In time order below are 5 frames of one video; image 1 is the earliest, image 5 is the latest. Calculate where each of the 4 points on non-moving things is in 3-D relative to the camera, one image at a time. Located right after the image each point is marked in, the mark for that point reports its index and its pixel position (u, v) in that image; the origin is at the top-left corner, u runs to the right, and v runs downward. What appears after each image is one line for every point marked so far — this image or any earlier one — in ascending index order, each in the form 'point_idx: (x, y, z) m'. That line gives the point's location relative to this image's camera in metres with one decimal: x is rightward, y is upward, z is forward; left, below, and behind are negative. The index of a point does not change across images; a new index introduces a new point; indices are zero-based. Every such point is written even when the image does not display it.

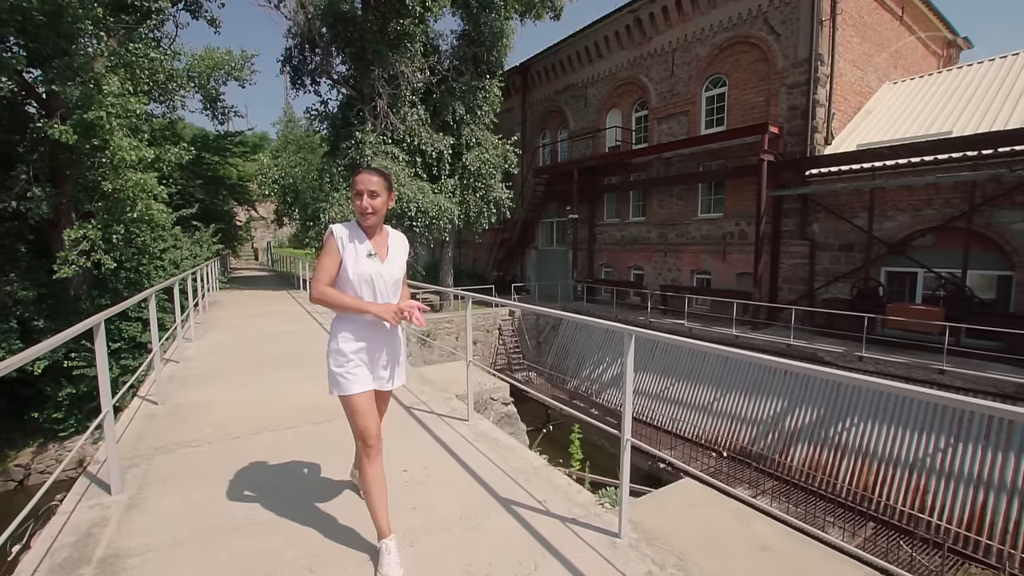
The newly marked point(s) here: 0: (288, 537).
0: (-1.0, -1.0, +2.2) m
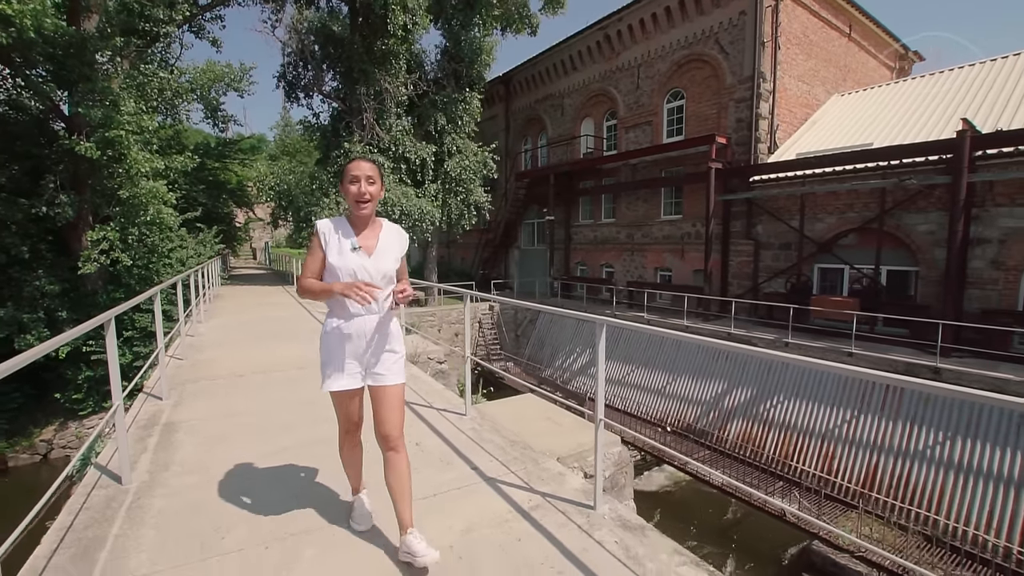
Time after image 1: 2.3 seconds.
0: (-1.7, -0.9, +3.4) m
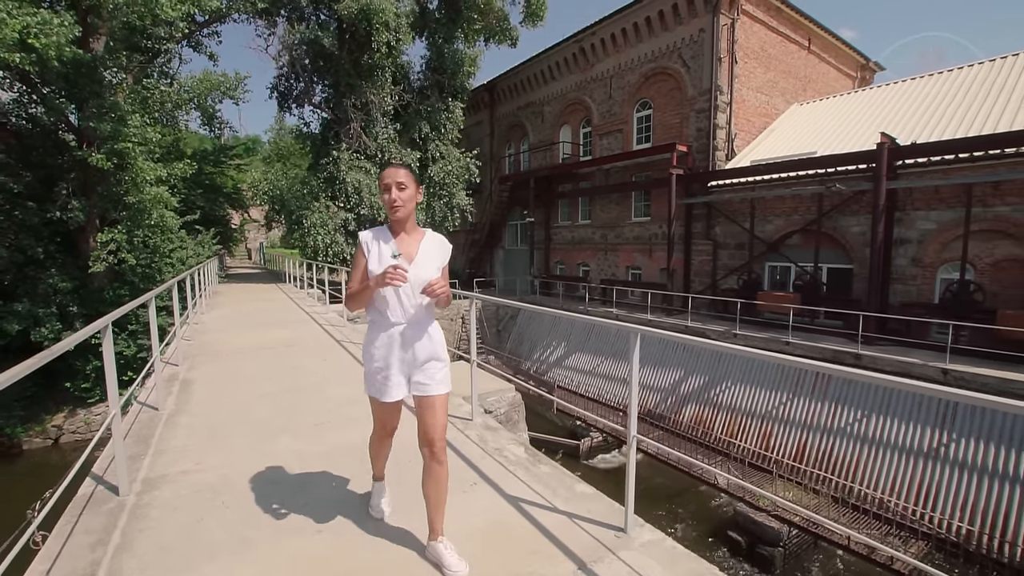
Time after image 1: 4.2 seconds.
0: (-2.3, -0.8, +4.4) m
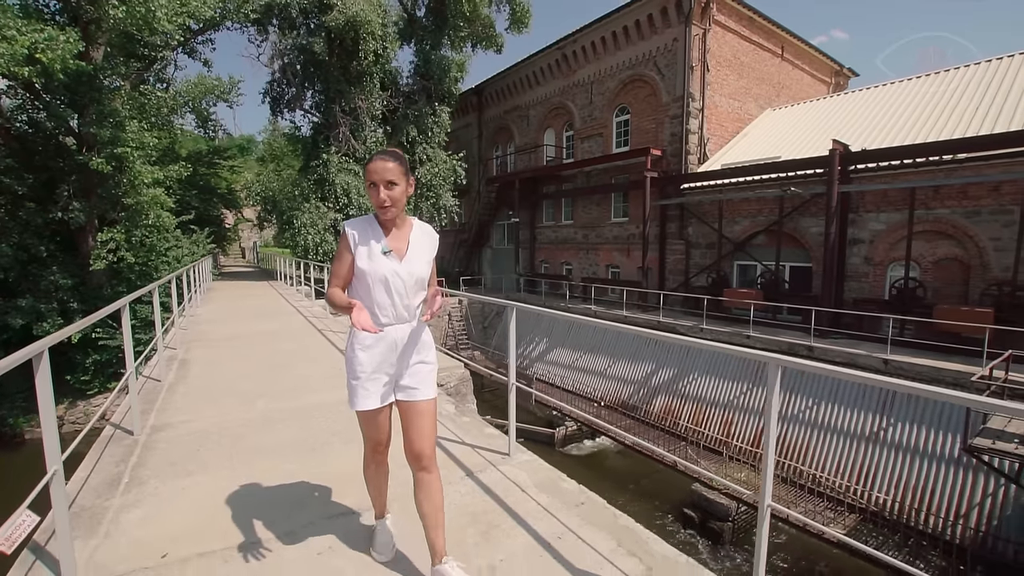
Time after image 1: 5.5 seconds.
0: (-2.8, -0.8, +5.1) m
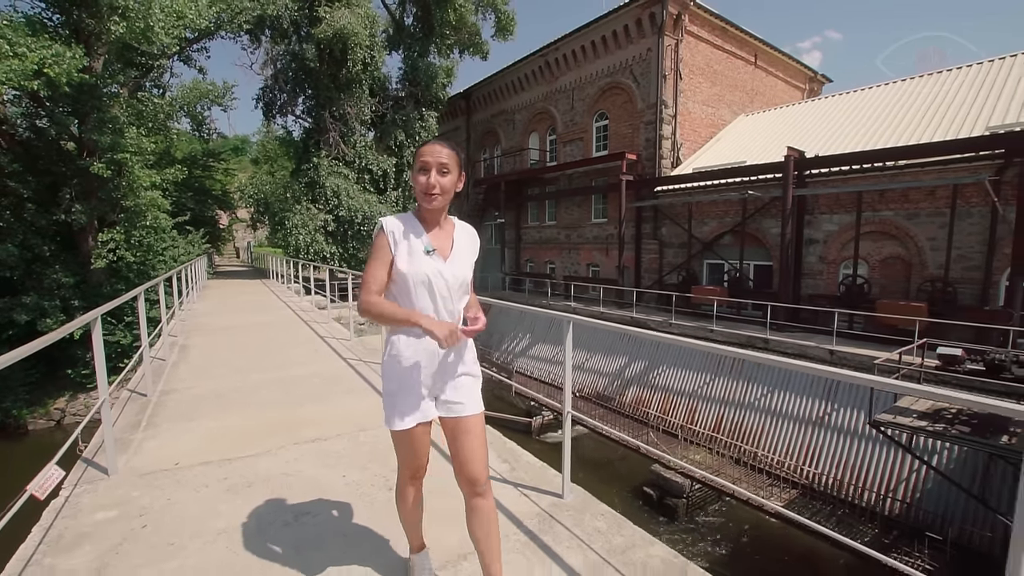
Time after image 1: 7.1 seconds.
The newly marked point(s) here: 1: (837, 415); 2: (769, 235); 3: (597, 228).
0: (-3.3, -0.7, +5.8) m
1: (+6.1, -2.4, +9.1) m
2: (+6.9, +1.4, +12.8) m
3: (+3.1, +2.2, +17.3) m
